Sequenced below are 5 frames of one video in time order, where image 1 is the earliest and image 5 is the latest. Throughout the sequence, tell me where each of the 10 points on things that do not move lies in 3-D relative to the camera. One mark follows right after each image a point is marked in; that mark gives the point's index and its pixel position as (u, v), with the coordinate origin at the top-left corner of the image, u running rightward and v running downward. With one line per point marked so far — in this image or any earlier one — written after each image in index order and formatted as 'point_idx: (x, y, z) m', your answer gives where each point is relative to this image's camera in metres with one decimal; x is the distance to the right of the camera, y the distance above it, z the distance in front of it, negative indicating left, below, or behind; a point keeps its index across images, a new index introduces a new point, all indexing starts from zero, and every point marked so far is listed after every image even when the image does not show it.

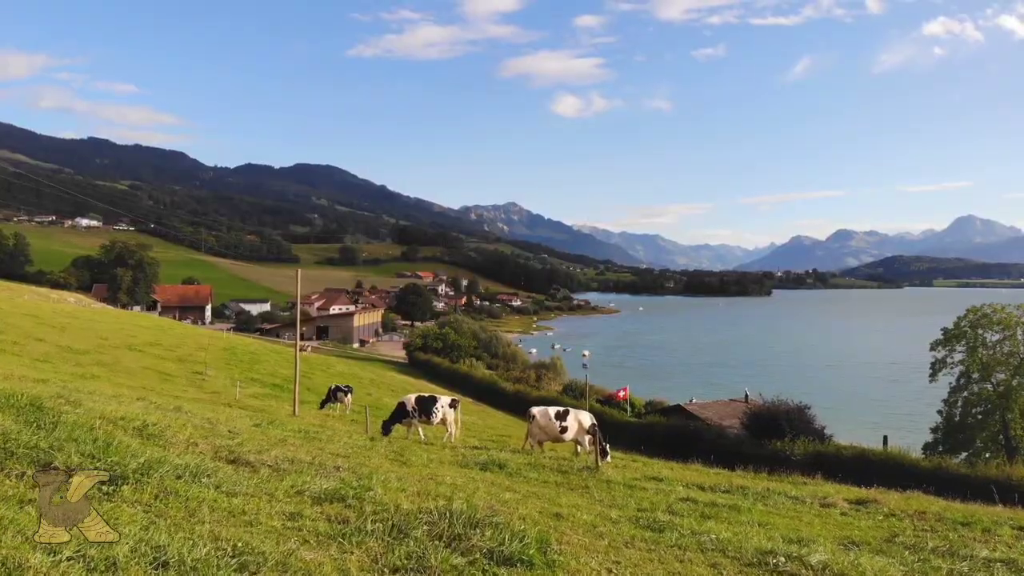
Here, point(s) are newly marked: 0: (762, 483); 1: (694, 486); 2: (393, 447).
0: (+5.4, -4.2, +13.0) m
1: (+3.4, -3.7, +11.2) m
2: (-2.7, -3.5, +13.1) m
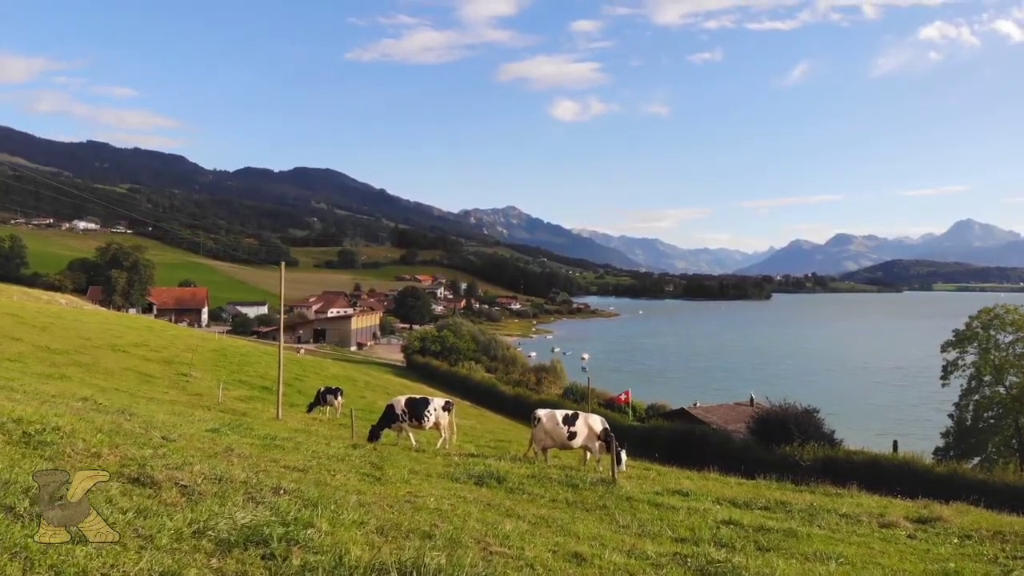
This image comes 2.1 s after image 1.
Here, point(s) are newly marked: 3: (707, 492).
0: (+5.4, -3.9, +11.3) m
1: (+3.4, -3.4, +9.5) m
2: (-2.7, -3.2, +11.5) m
3: (+3.6, -3.7, +11.0) m
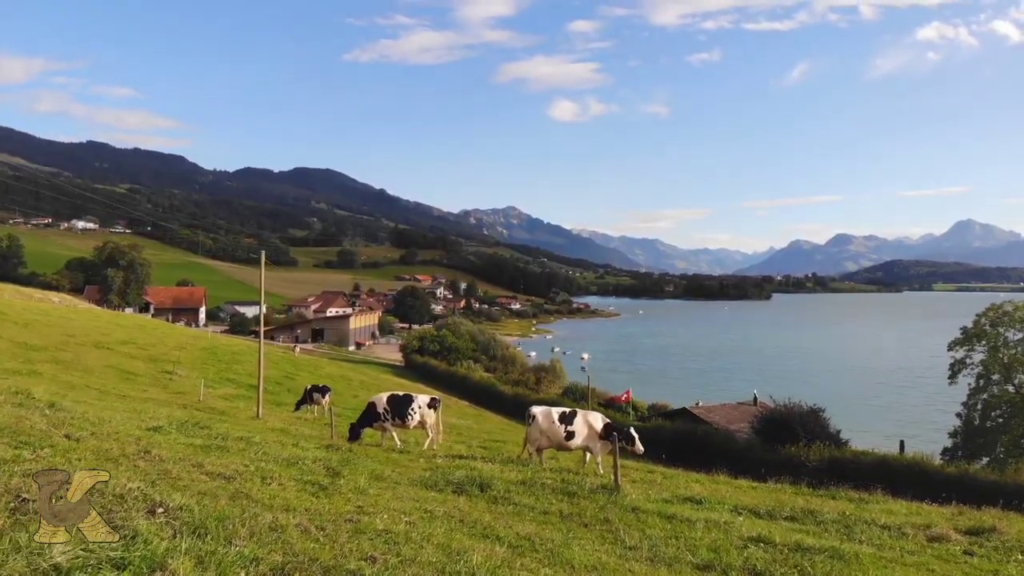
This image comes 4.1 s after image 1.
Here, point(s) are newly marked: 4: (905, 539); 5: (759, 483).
0: (+5.2, -3.6, +10.1) m
1: (+3.2, -3.1, +8.3) m
2: (-2.8, -2.9, +10.2) m
3: (+3.4, -3.4, +9.8) m
4: (+4.8, -3.1, +7.4) m
5: (+6.1, -4.8, +14.9) m
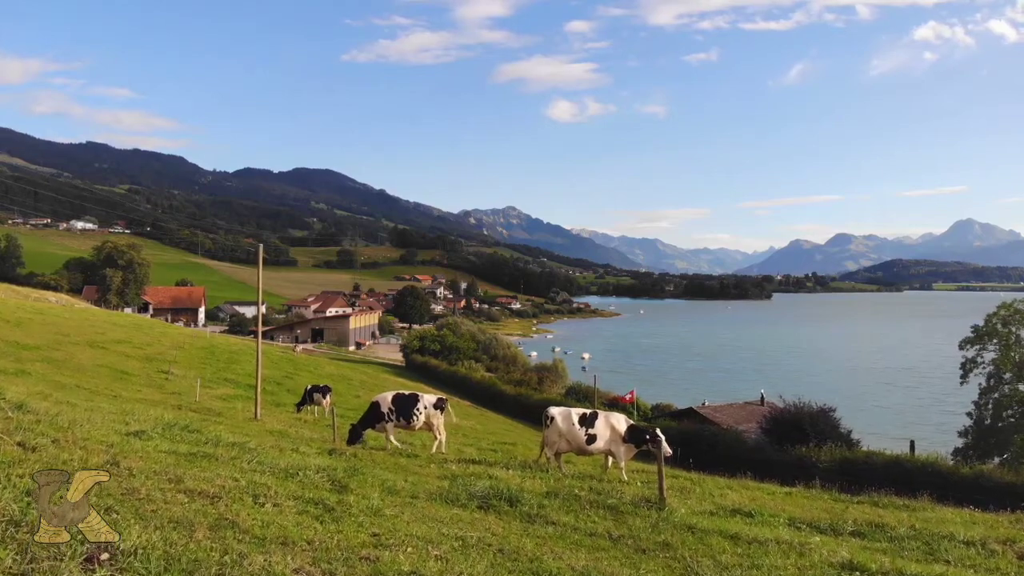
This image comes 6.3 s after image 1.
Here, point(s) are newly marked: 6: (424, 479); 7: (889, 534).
0: (+5.6, -3.4, +9.1) m
1: (+3.5, -2.9, +7.3) m
2: (-2.5, -2.7, +9.3) m
3: (+3.8, -3.2, +8.8) m
4: (+5.2, -2.9, +6.5) m
5: (+6.4, -4.6, +13.9) m
6: (-1.3, -2.9, +9.3) m
7: (+4.4, -2.9, +7.2) m
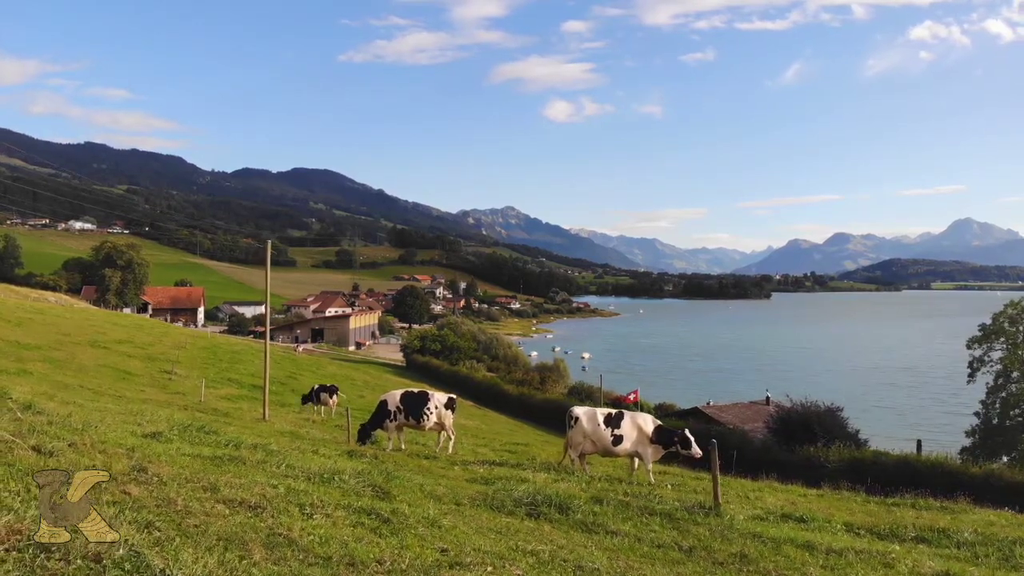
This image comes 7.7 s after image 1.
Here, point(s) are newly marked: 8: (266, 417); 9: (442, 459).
0: (+6.0, -3.3, +8.7) m
1: (+4.0, -2.8, +6.9) m
2: (-2.0, -2.7, +8.8) m
3: (+4.2, -3.1, +8.4) m
4: (+5.6, -2.8, +6.0) m
5: (+6.9, -4.5, +13.5) m
6: (-0.9, -2.8, +8.9) m
7: (+4.9, -2.8, +6.8) m
8: (-7.9, -4.2, +19.6) m
9: (-1.4, -3.3, +11.7) m
